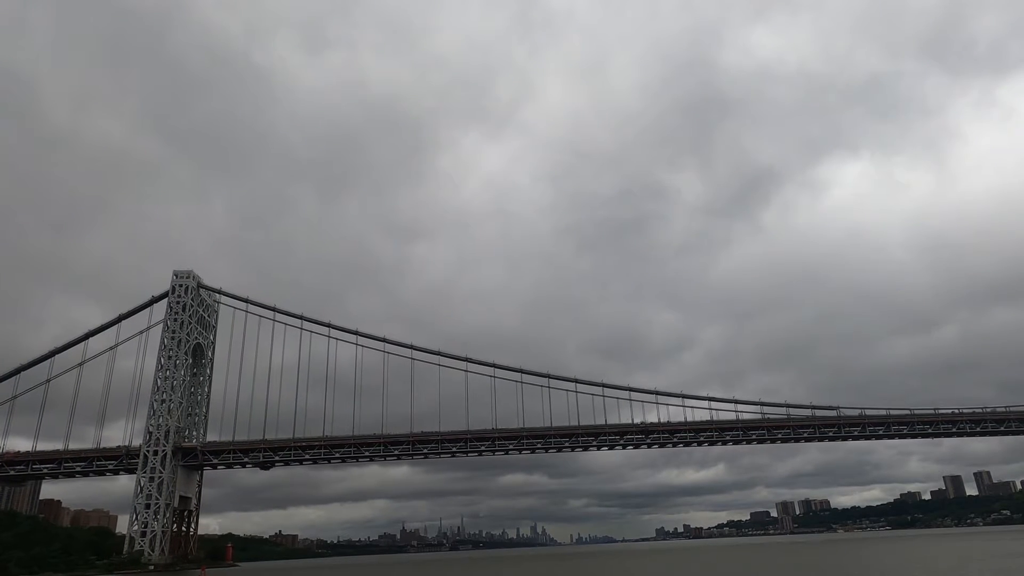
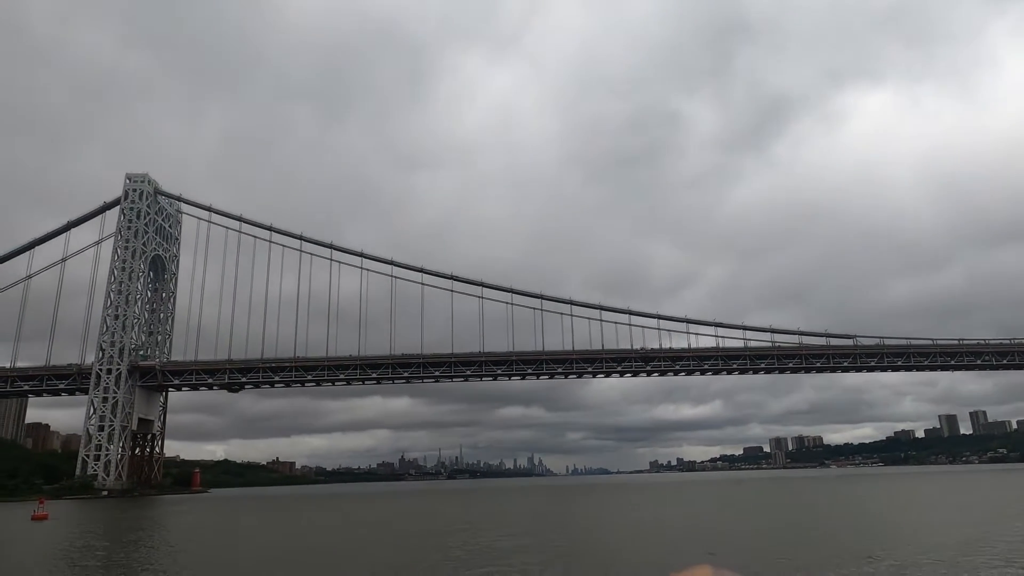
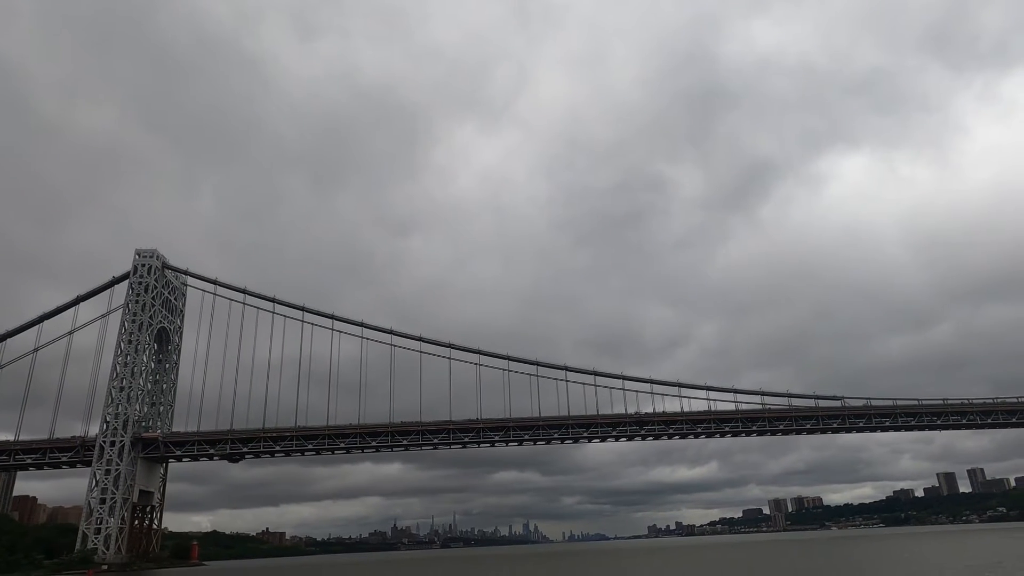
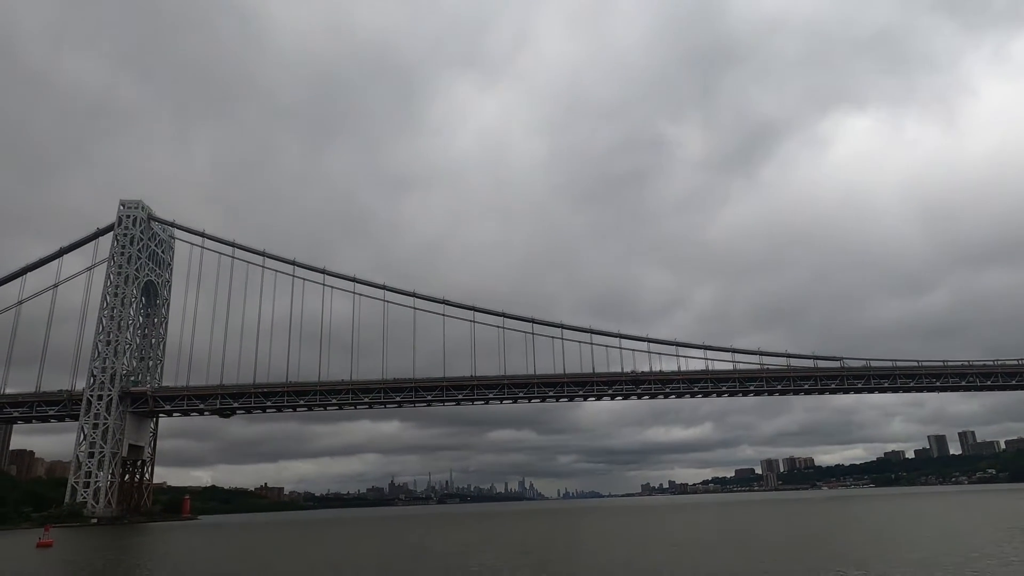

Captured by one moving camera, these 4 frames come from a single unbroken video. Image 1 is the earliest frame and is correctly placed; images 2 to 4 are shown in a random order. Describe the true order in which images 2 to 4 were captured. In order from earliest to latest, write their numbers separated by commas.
3, 4, 2
